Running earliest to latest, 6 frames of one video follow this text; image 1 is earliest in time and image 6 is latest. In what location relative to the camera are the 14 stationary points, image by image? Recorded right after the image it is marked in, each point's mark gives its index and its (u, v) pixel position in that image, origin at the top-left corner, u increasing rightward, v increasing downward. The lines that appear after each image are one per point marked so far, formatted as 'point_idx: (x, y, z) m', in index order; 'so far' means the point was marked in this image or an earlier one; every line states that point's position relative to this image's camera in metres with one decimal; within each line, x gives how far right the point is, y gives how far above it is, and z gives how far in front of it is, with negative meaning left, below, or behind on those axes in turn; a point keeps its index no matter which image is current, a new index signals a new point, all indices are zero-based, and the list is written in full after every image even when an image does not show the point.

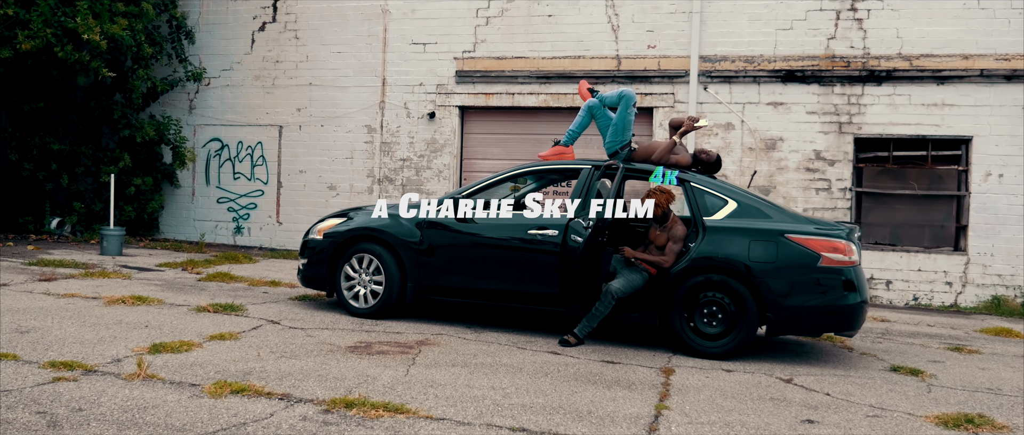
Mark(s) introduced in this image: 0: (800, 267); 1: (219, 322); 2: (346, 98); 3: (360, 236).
0: (+1.7, -0.3, +5.0) m
1: (-1.8, -0.6, +5.2) m
2: (-2.2, +1.6, +11.2) m
3: (-1.1, -0.1, +5.8) m
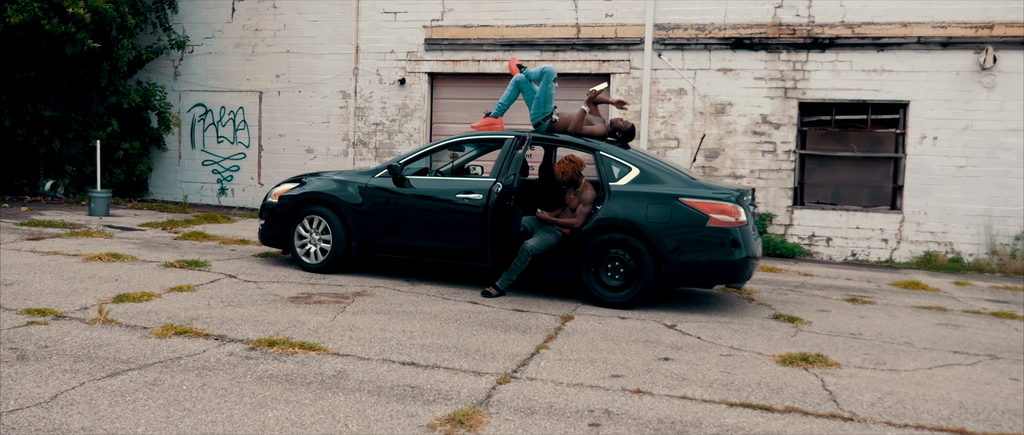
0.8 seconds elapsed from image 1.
0: (+1.2, -0.1, +5.7) m
1: (-2.3, -0.4, +5.9) m
2: (-2.7, +2.1, +11.8) m
3: (-1.6, +0.1, +6.5) m
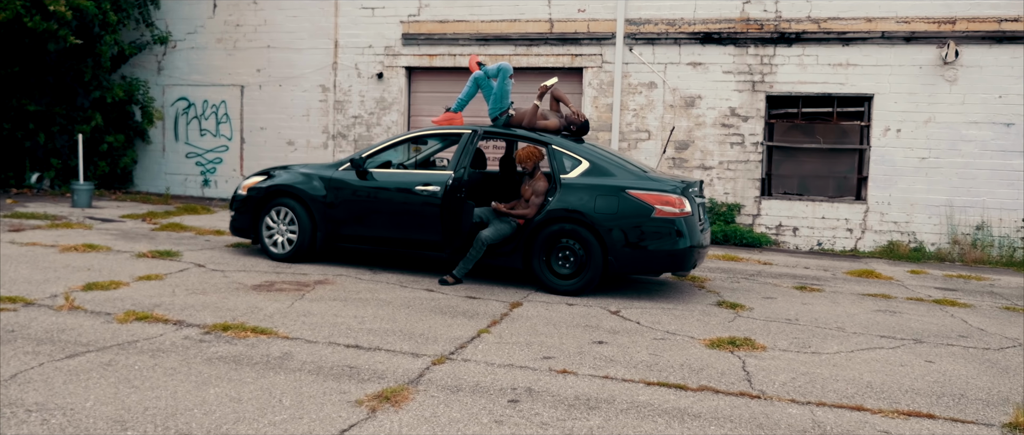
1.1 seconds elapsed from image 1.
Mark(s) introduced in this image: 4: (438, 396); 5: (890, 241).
0: (+0.9, 0.0, +5.9) m
1: (-2.6, -0.4, +6.2) m
2: (-3.0, +2.3, +12.0) m
3: (-1.9, +0.2, +6.7) m
4: (-0.3, -0.8, +3.6) m
5: (+4.8, -0.3, +10.6) m
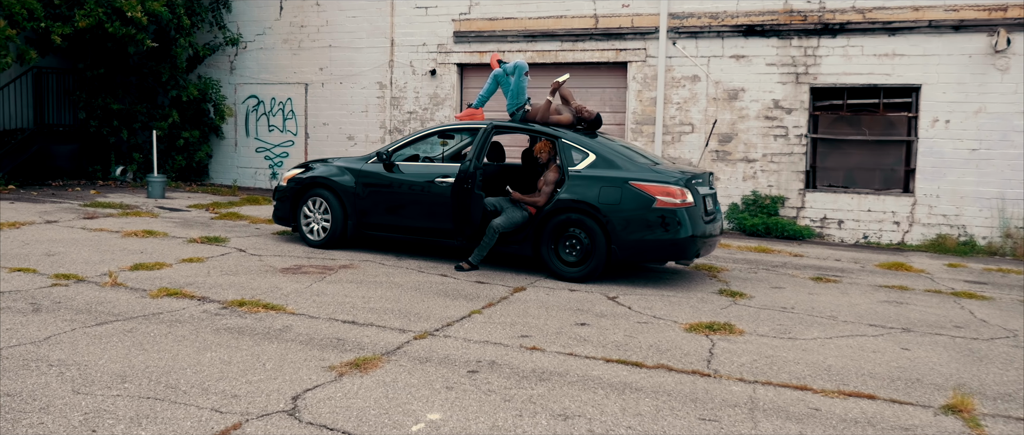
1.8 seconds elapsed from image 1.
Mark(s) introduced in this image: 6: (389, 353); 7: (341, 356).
0: (+0.9, +0.1, +6.2) m
1: (-2.5, -0.3, +6.8) m
2: (-2.3, +2.4, +12.6) m
3: (-1.7, +0.3, +7.3) m
4: (-0.5, -0.7, +4.0) m
5: (+5.3, -0.2, +10.4) m
6: (-0.6, -0.7, +4.1) m
7: (-0.8, -0.7, +4.1) m
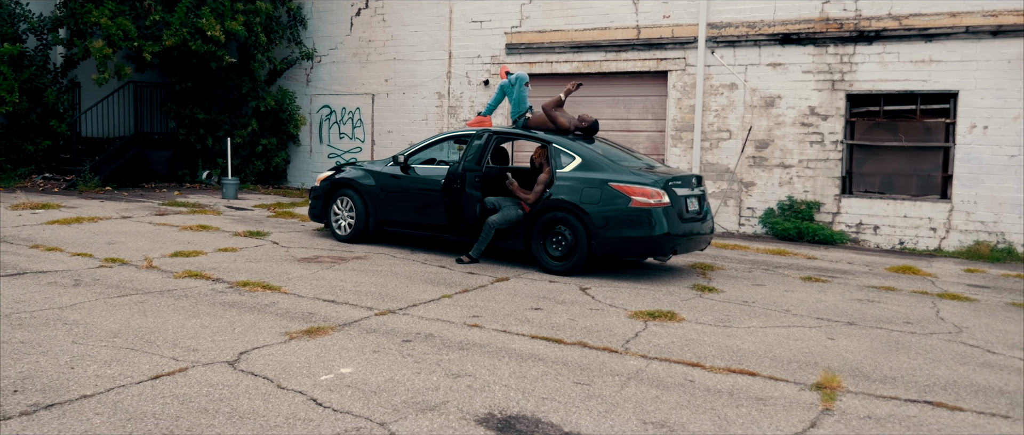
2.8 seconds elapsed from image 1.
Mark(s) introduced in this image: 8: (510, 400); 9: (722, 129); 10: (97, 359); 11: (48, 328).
0: (+0.8, +0.1, +6.7) m
1: (-2.5, -0.2, +7.8) m
2: (-1.5, +2.4, +13.5) m
3: (-1.7, +0.3, +8.1) m
4: (-0.9, -0.6, +4.7) m
5: (+5.7, -0.3, +10.3) m
6: (-1.0, -0.6, +4.9) m
7: (-1.2, -0.6, +4.8) m
8: (0.0, -0.8, +3.7) m
9: (+2.9, +1.2, +11.7) m
10: (-2.0, -0.7, +4.0) m
11: (-2.5, -0.6, +4.5) m
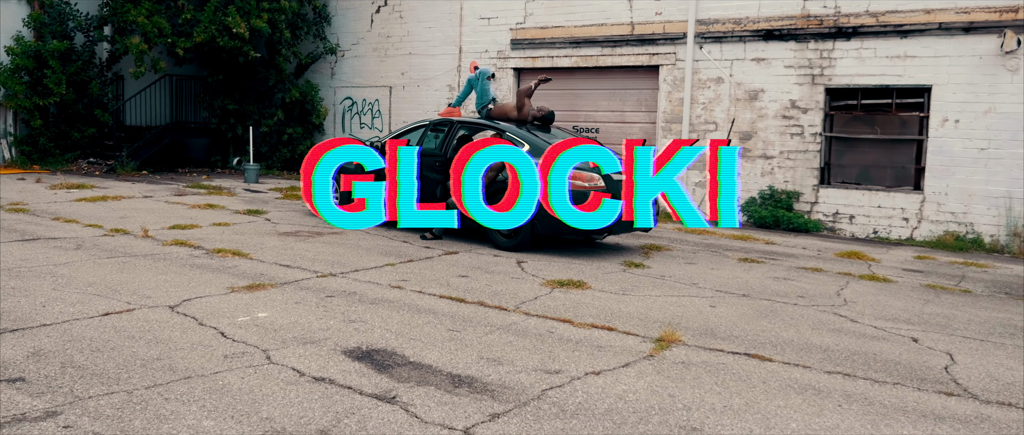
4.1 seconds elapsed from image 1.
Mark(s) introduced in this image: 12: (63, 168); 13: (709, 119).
0: (+0.4, +0.2, +7.4) m
1: (-2.9, 0.0, +8.8) m
2: (-1.4, +2.6, +14.4) m
3: (-2.0, +0.5, +9.1) m
4: (-1.5, -0.5, +5.6) m
5: (+5.5, -0.2, +10.7) m
6: (-1.6, -0.4, +5.8) m
7: (-1.8, -0.4, +5.7) m
8: (-0.7, -0.7, +4.5) m
9: (+2.8, +1.4, +12.2) m
10: (-2.6, -0.5, +4.9) m
11: (-3.1, -0.4, +5.5) m
12: (-6.9, +0.8, +12.9) m
13: (+2.9, +1.4, +12.2) m
